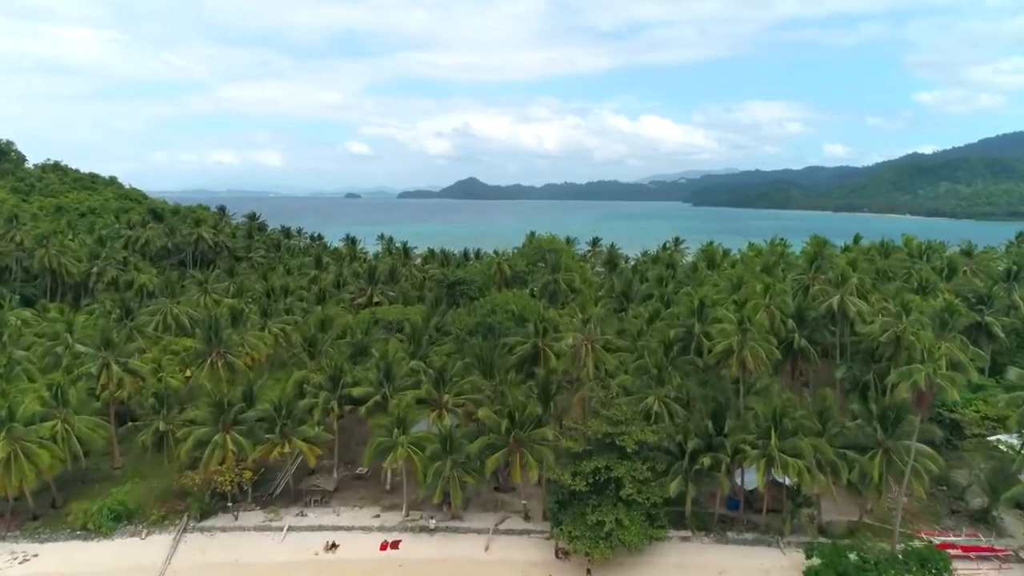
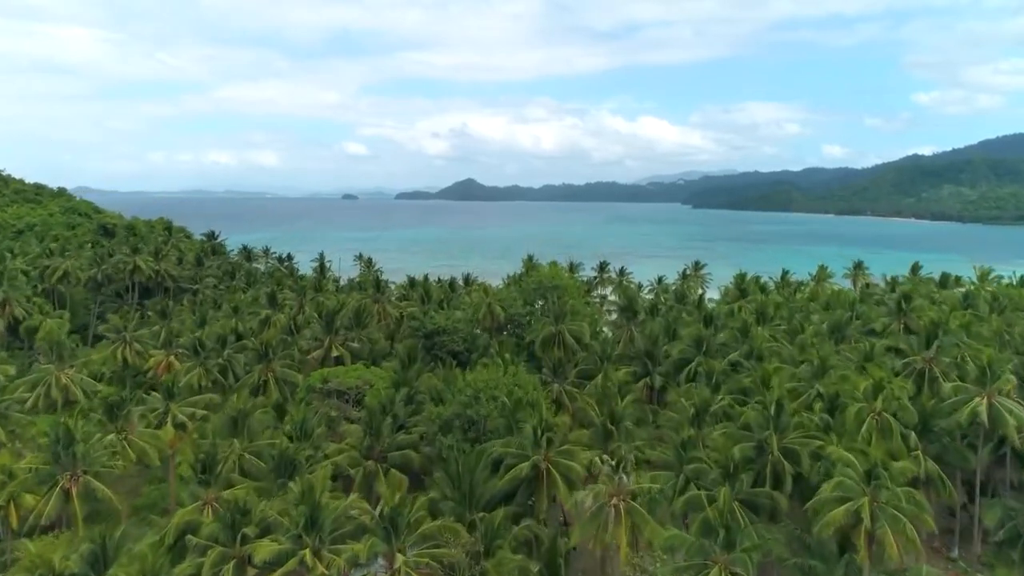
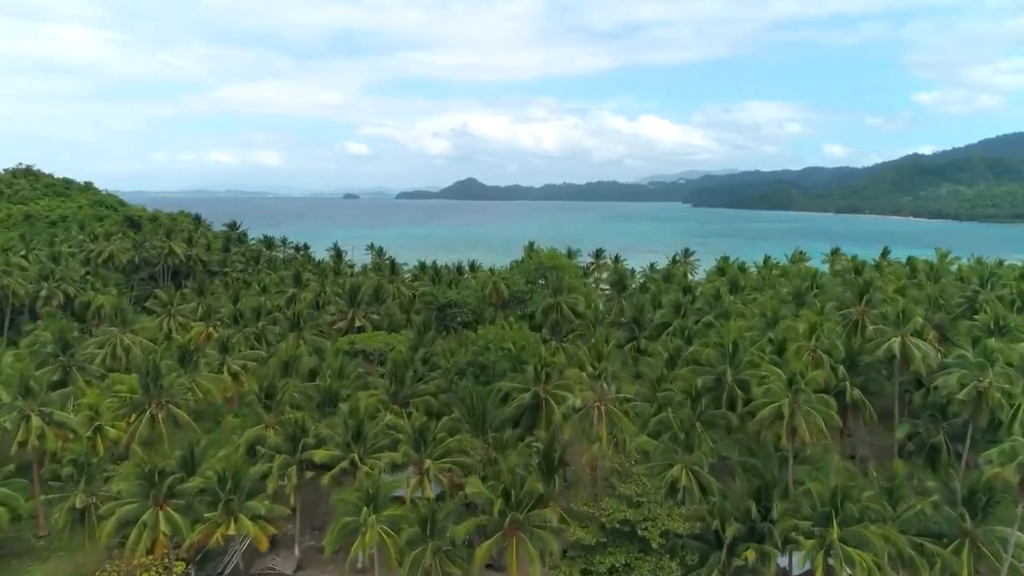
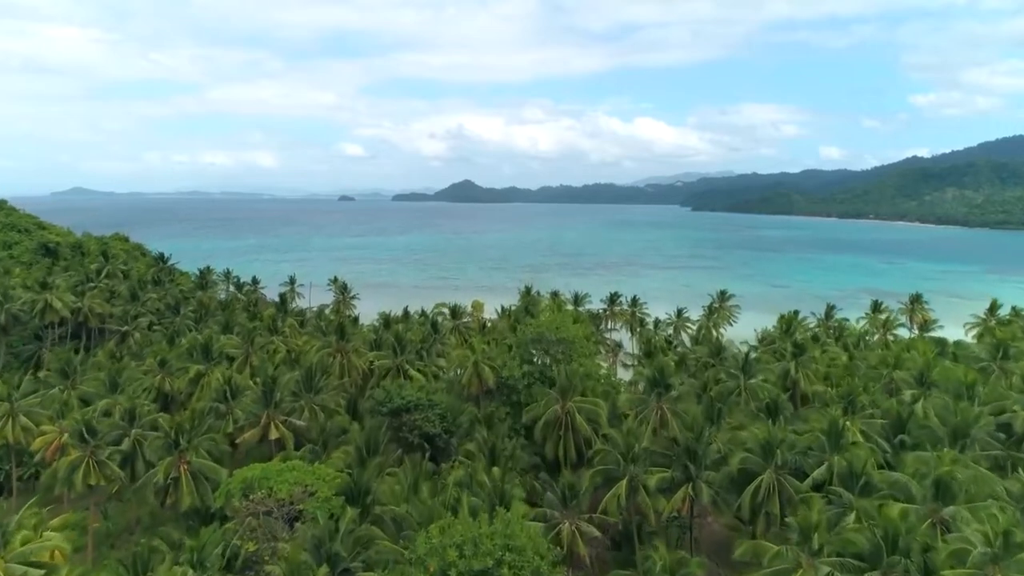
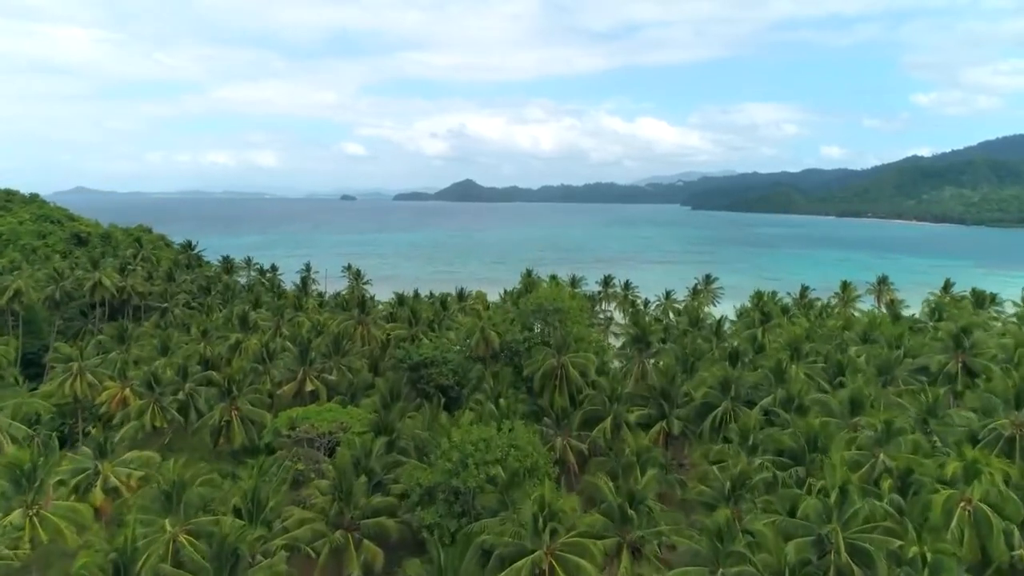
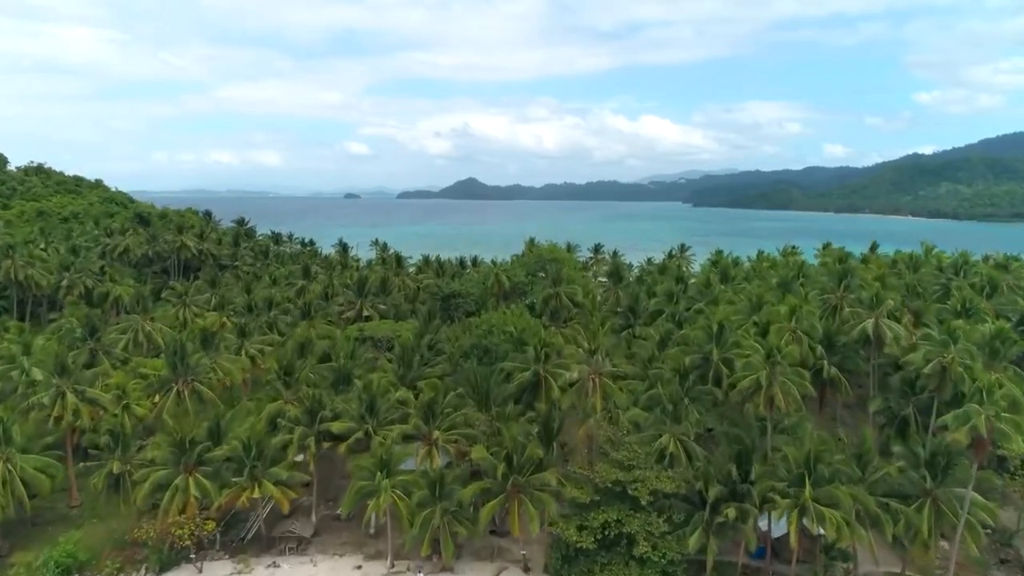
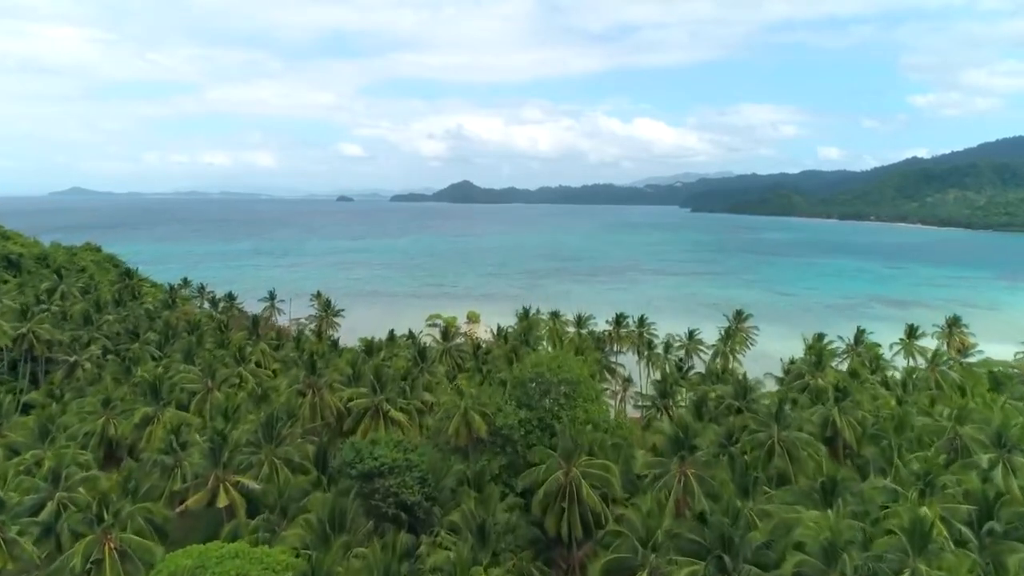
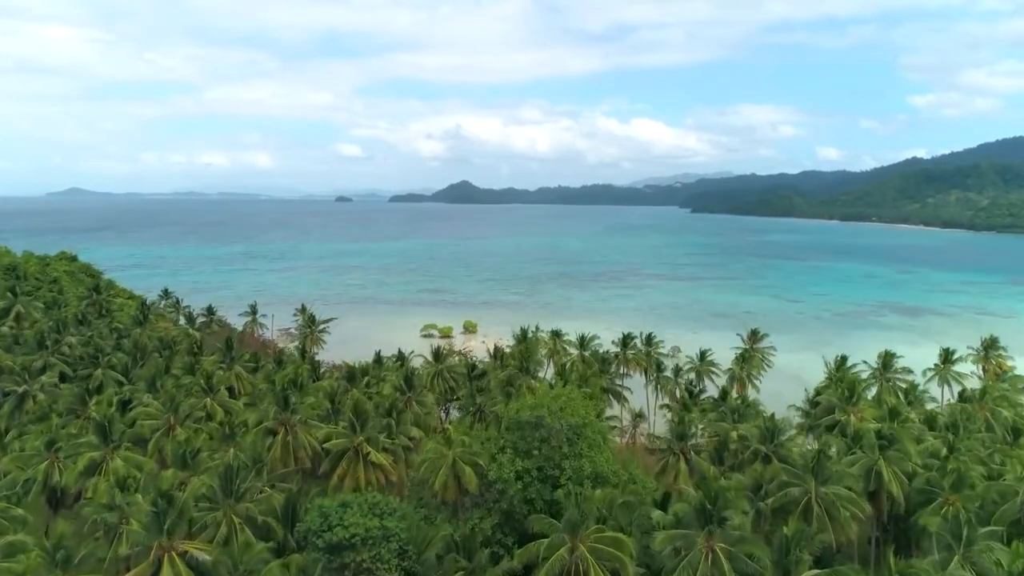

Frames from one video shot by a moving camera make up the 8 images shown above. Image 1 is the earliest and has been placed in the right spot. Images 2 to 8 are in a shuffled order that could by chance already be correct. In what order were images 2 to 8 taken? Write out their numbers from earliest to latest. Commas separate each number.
6, 3, 2, 5, 4, 7, 8
